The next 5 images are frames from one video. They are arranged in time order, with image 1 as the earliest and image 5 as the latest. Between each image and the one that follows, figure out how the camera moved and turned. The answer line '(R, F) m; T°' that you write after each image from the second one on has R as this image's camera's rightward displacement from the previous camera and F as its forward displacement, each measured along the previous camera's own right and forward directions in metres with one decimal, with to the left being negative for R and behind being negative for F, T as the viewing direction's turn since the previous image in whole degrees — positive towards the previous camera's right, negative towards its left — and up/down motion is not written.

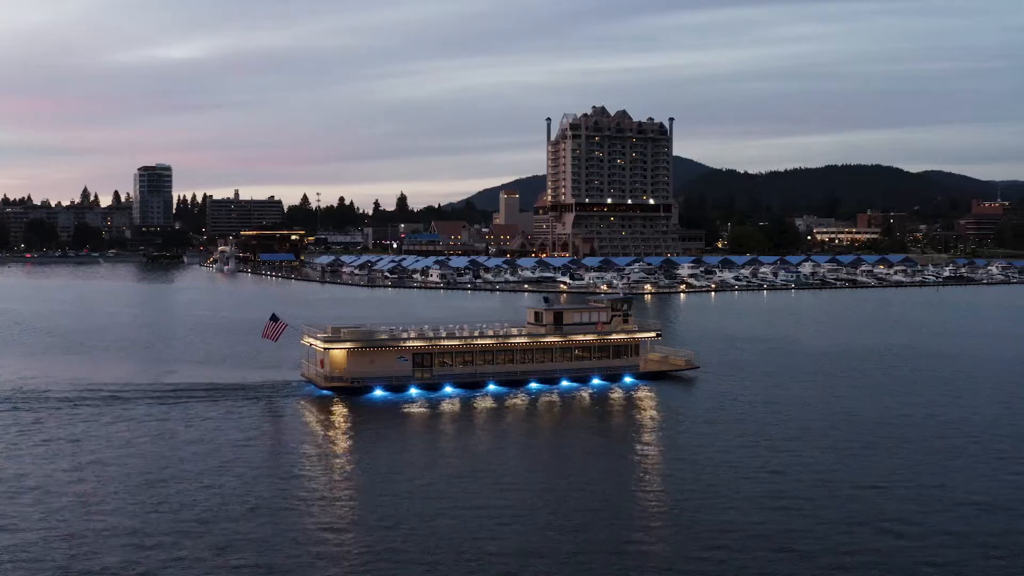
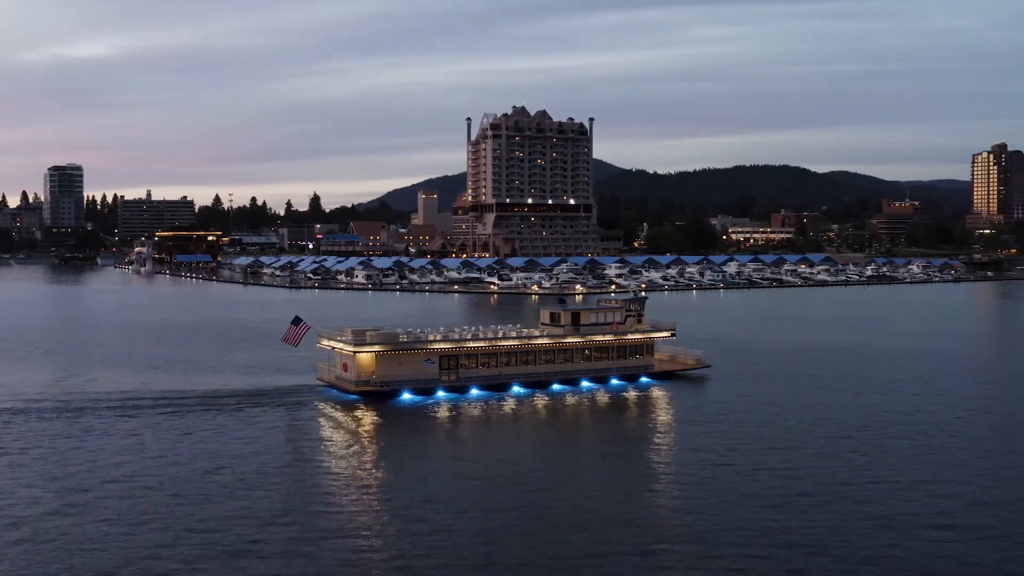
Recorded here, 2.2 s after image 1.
(-1.8, +0.3) m; +4°
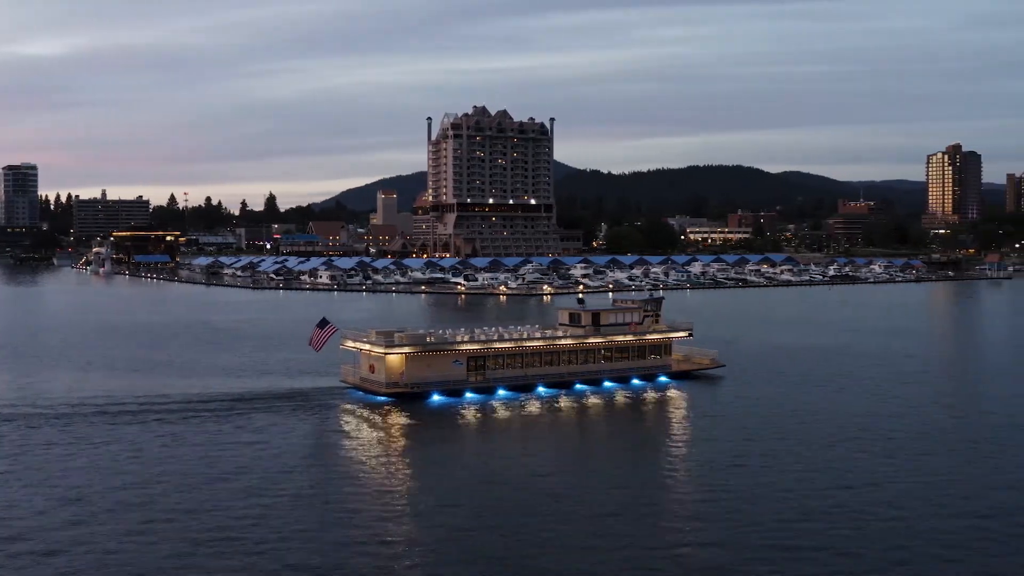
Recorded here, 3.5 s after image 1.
(-1.1, +0.1) m; +2°
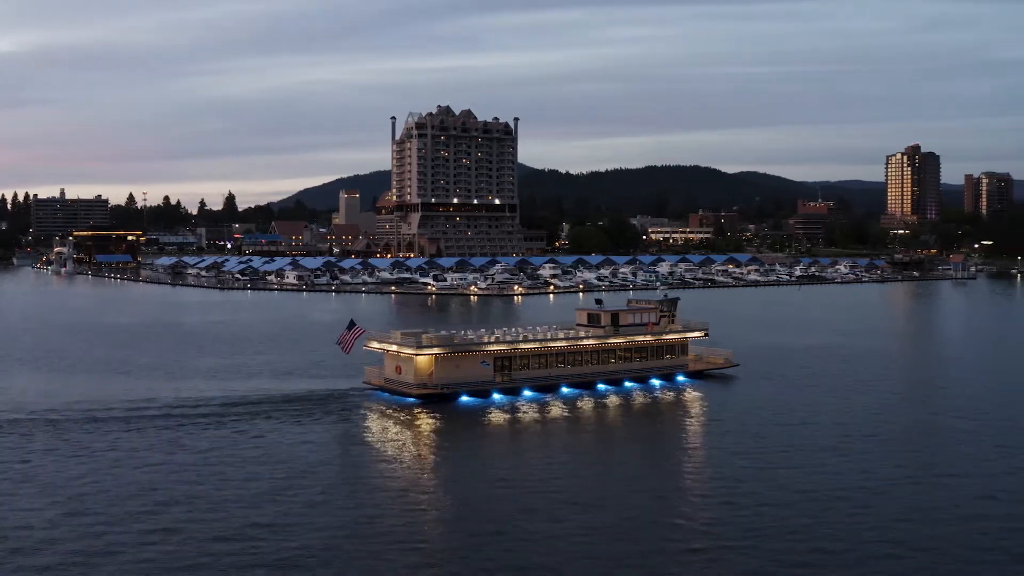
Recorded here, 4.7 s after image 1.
(-1.0, 0.0) m; +2°
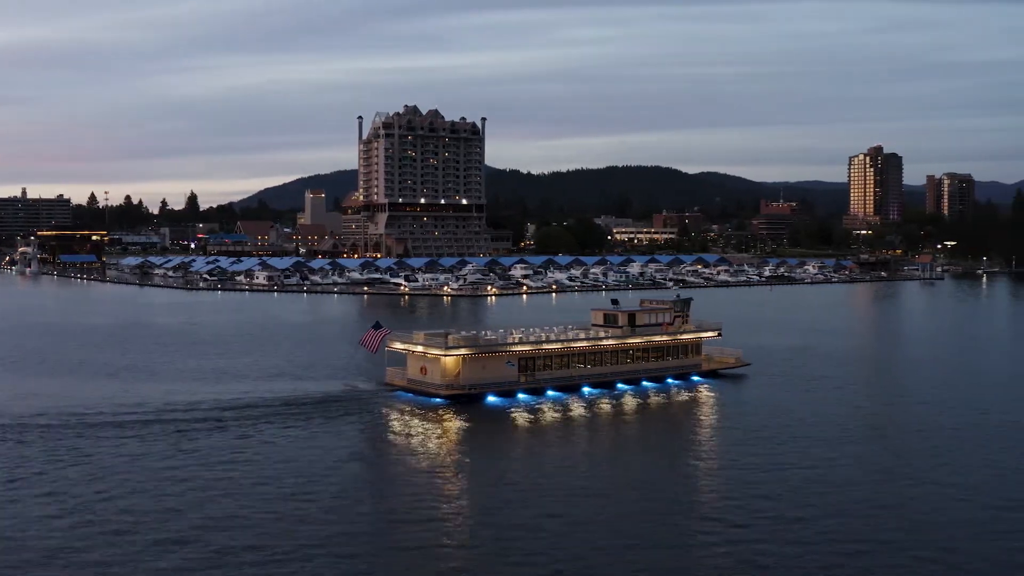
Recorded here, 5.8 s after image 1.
(-1.0, -0.1) m; +2°
